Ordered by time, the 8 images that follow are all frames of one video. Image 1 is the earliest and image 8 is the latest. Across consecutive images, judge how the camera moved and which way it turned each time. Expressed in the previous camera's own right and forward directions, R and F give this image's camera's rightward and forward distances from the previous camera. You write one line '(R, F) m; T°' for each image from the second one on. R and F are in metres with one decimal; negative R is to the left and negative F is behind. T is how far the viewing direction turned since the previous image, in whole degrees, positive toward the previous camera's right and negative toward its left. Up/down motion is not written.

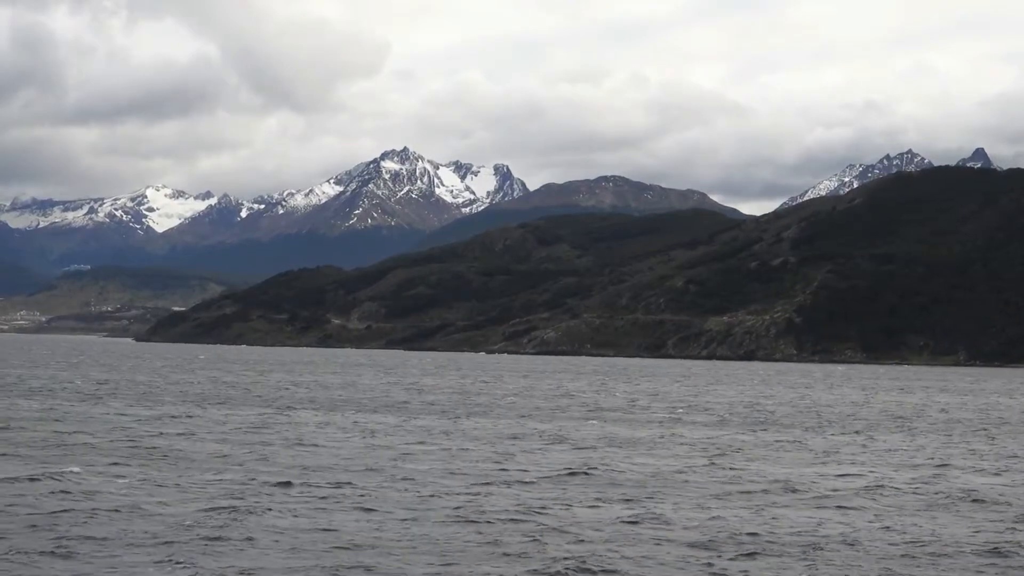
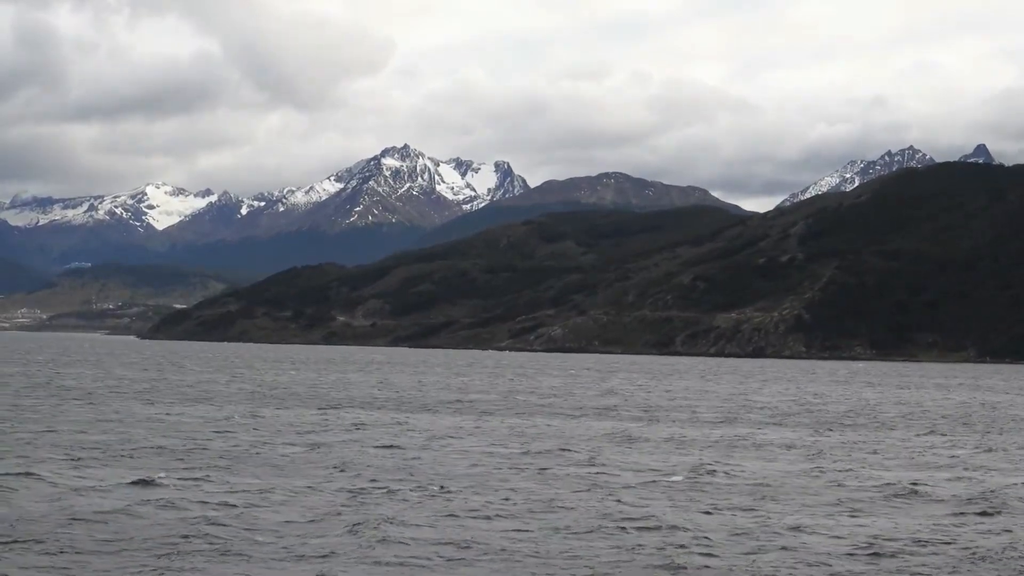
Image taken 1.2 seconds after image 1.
(-3.2, +2.2) m; 0°
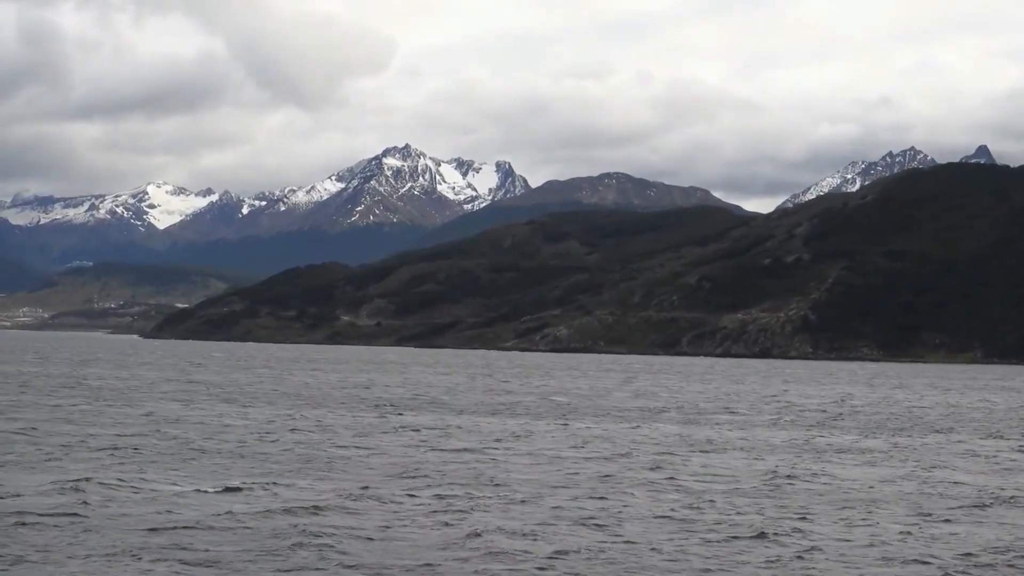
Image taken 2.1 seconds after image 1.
(-2.4, +0.9) m; 0°
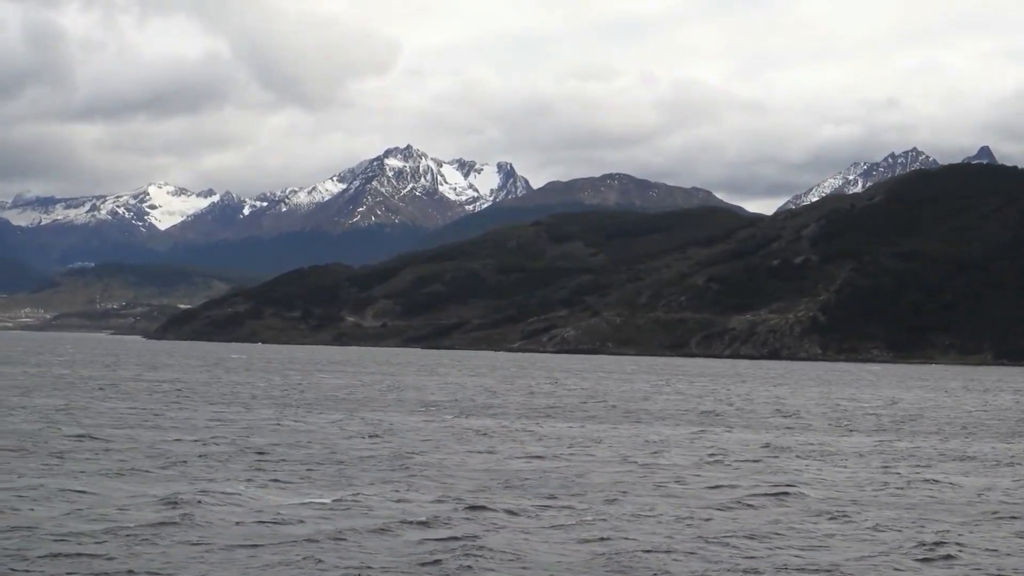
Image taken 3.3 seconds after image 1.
(-3.2, +1.7) m; 0°
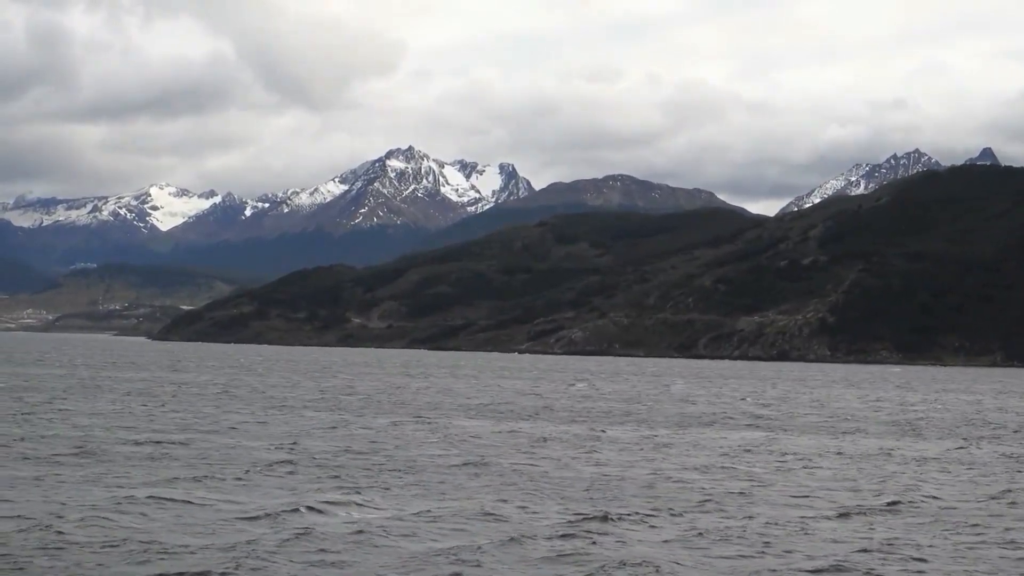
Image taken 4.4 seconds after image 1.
(-2.9, +1.4) m; 0°
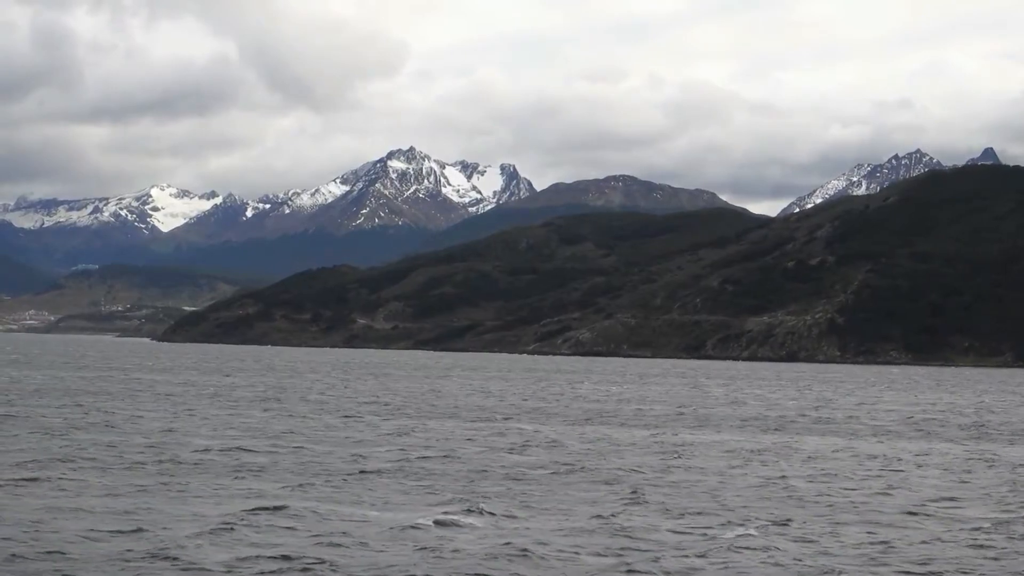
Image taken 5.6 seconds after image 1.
(-3.1, +1.3) m; 0°
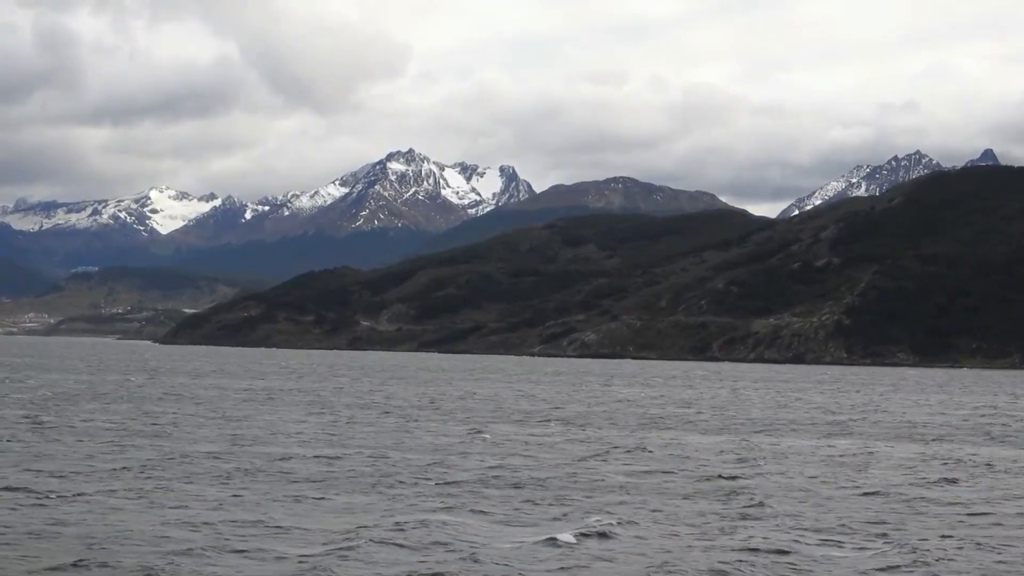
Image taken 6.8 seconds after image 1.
(-2.9, +1.4) m; 0°
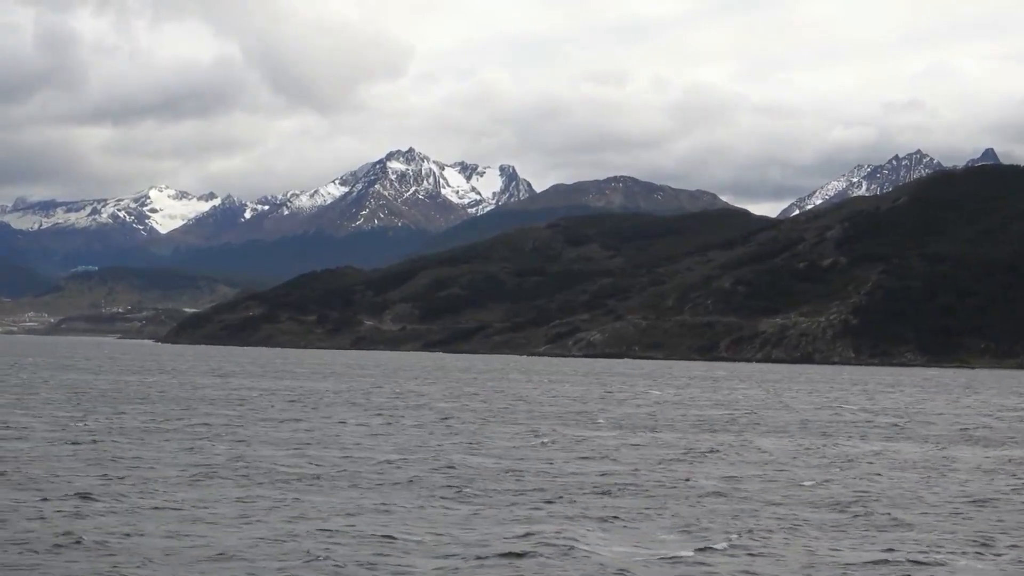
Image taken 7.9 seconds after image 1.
(-3.1, +1.8) m; 0°
